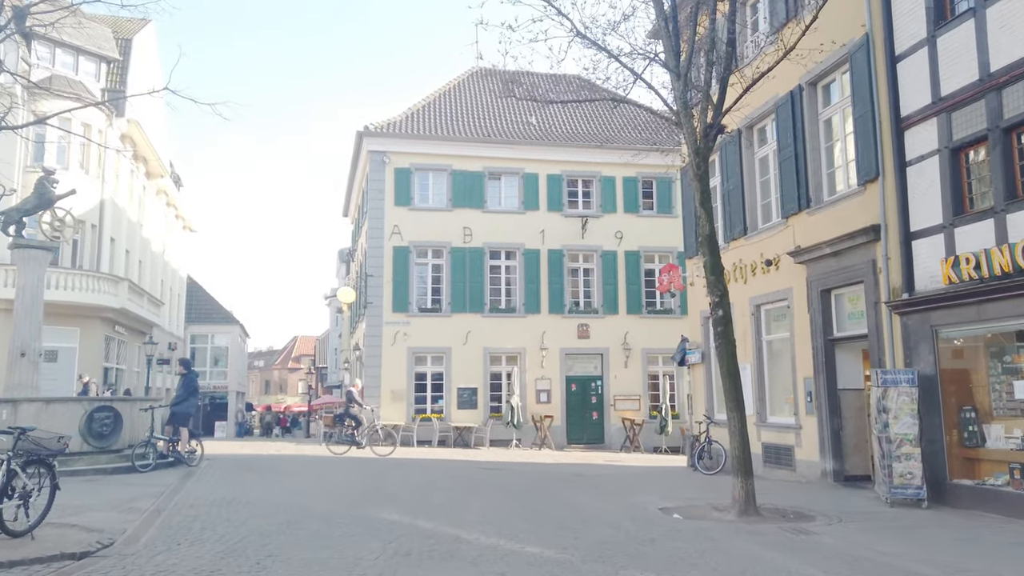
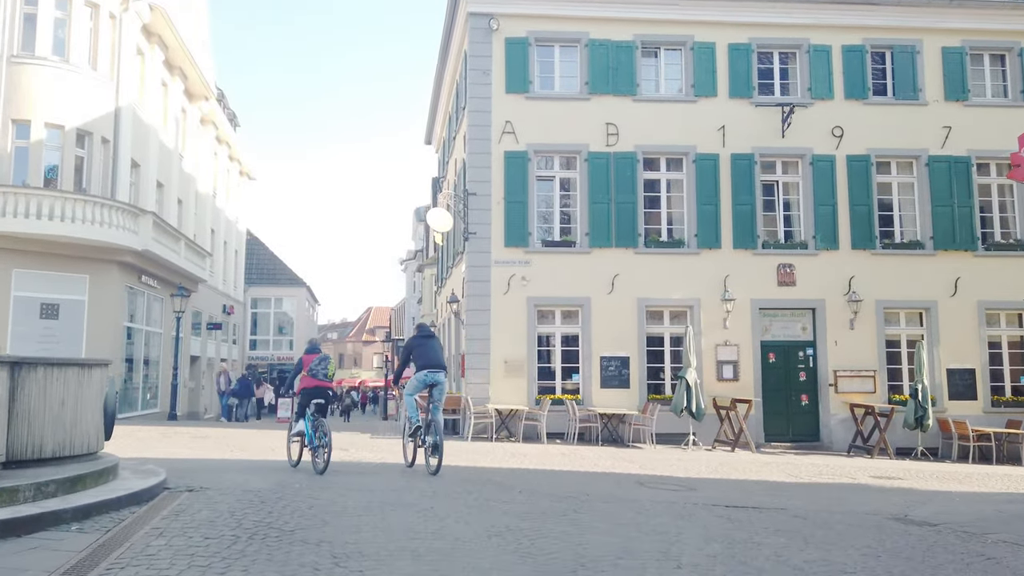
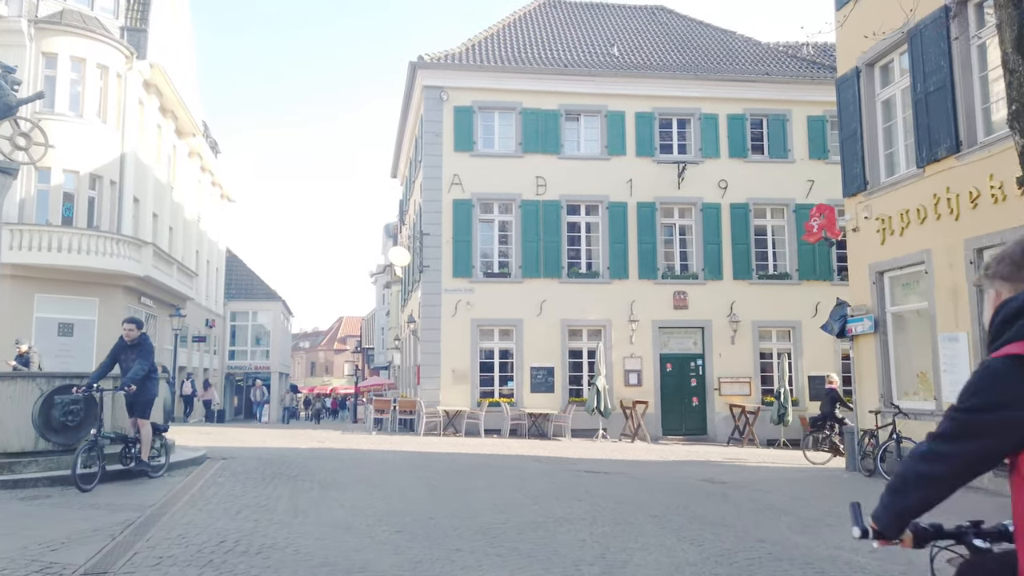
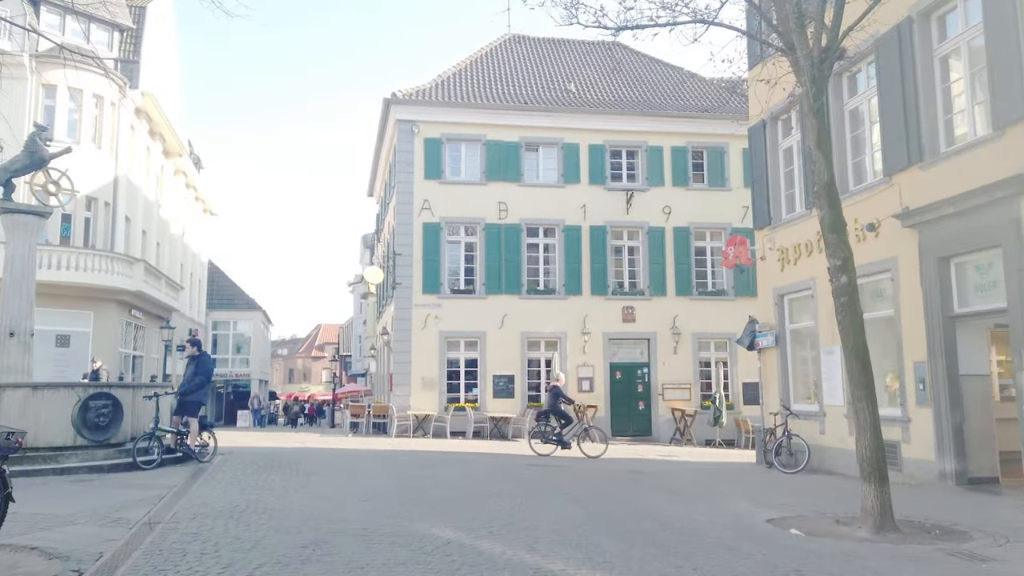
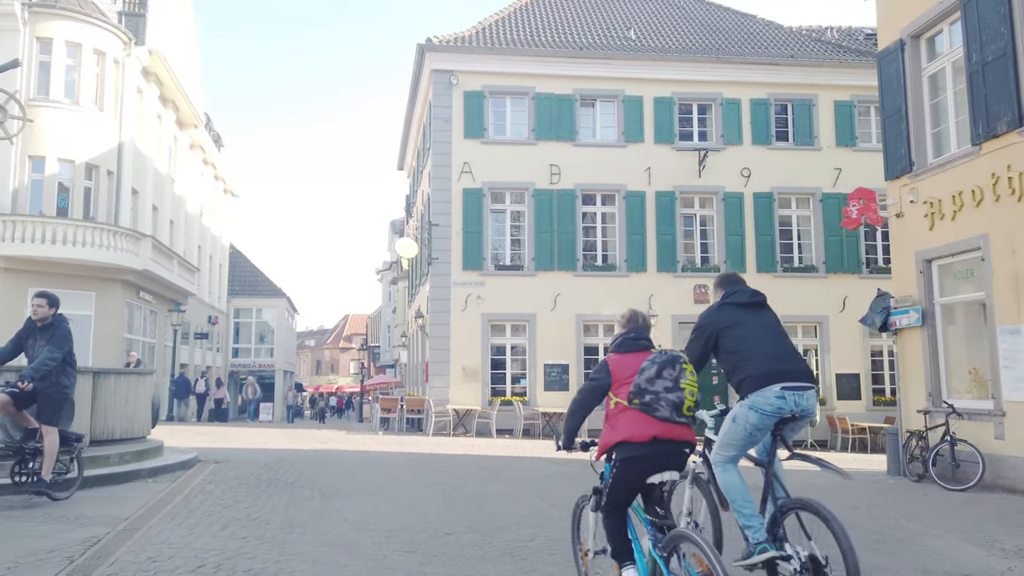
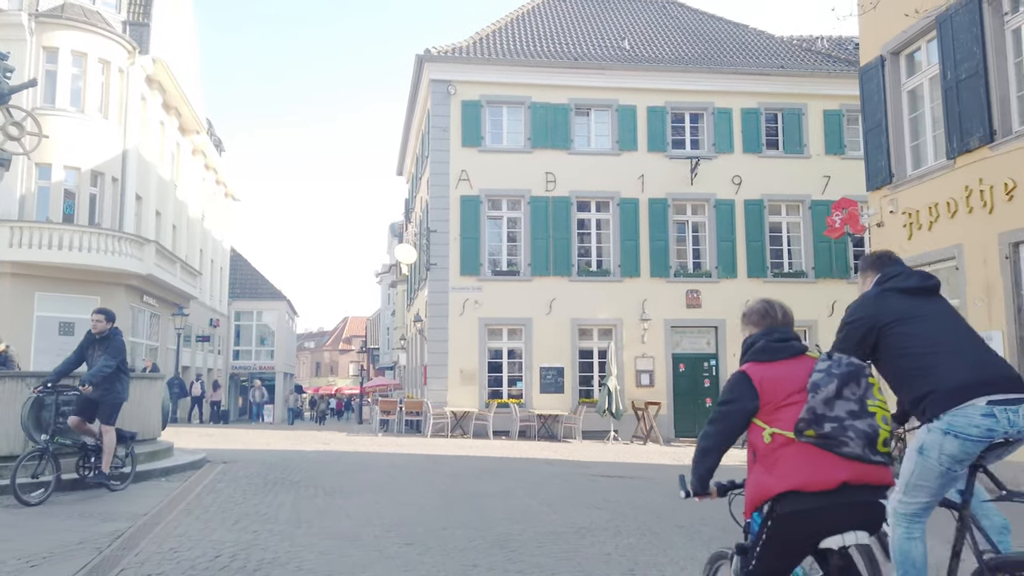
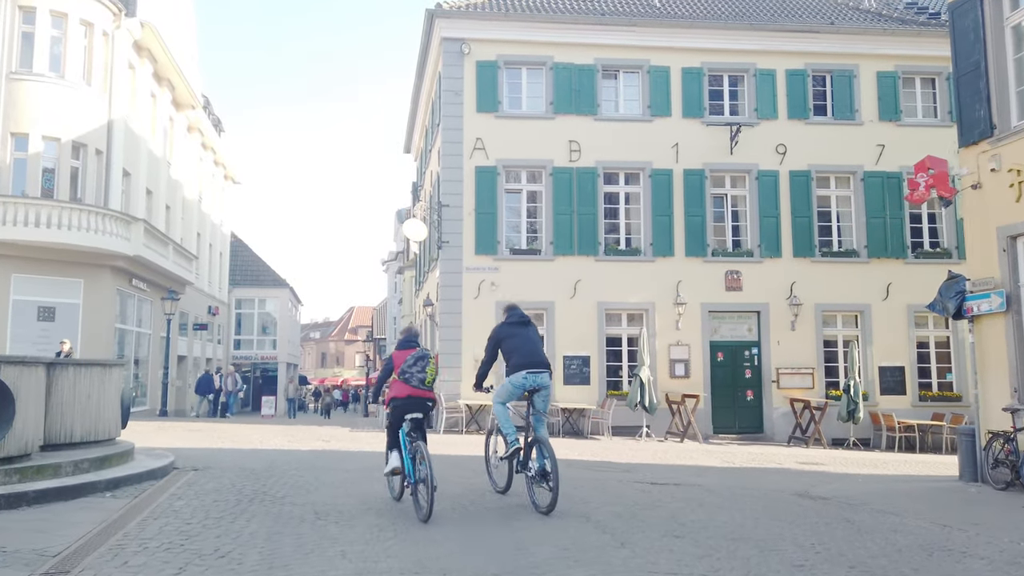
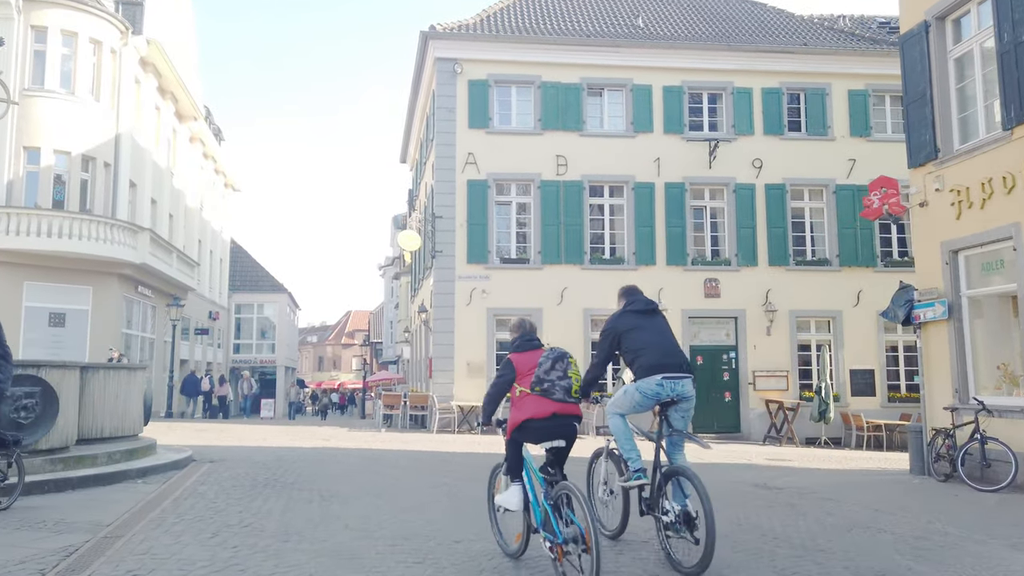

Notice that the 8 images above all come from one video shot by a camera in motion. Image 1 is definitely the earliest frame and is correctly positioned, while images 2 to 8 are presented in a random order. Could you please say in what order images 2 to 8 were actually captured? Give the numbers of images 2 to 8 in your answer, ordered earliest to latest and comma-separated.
4, 3, 6, 5, 8, 7, 2
